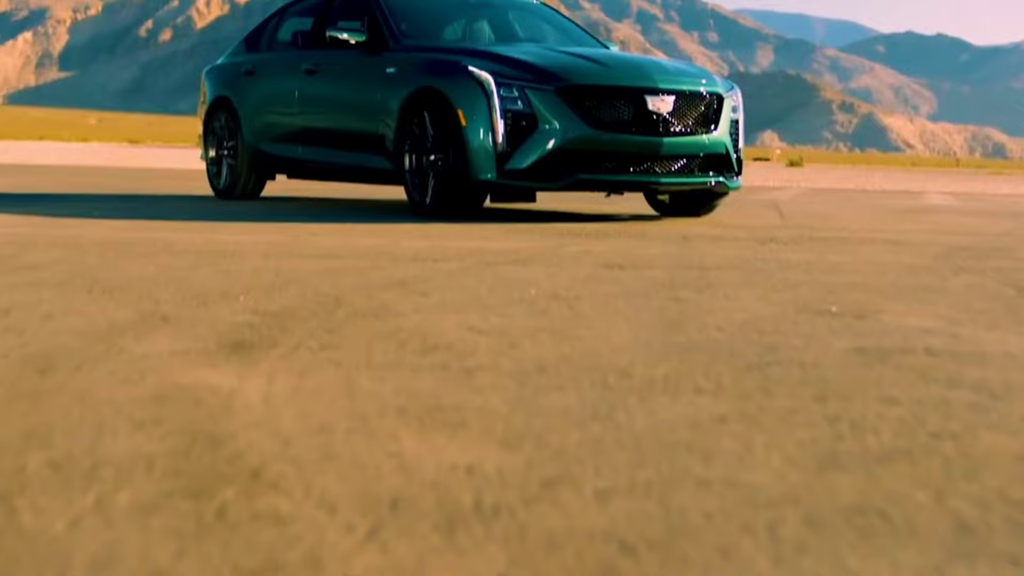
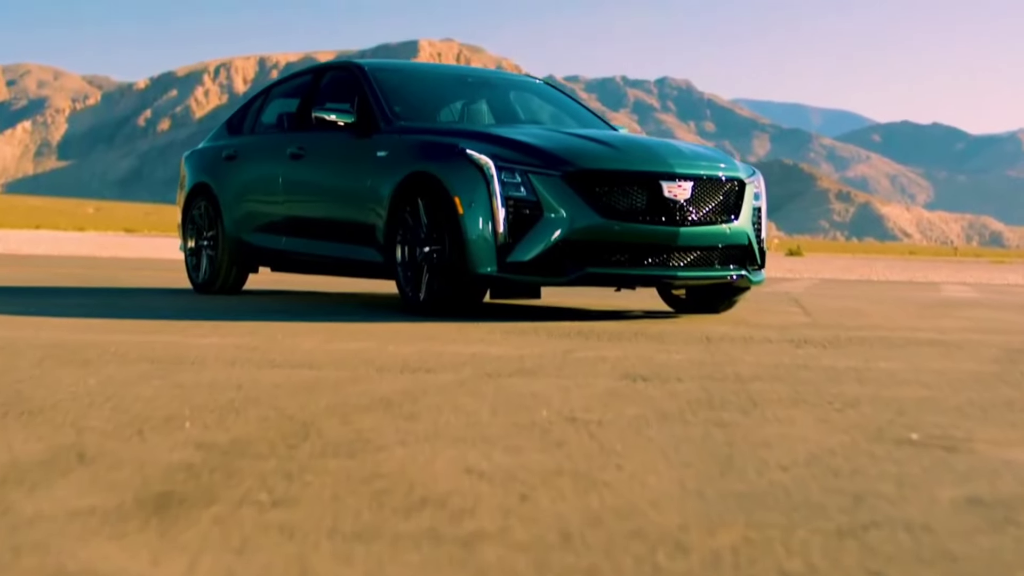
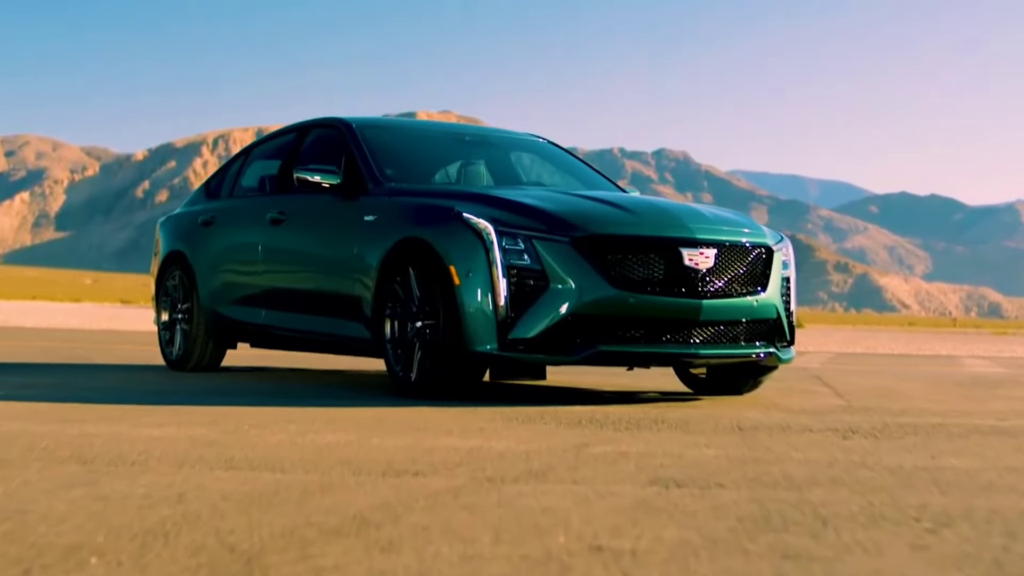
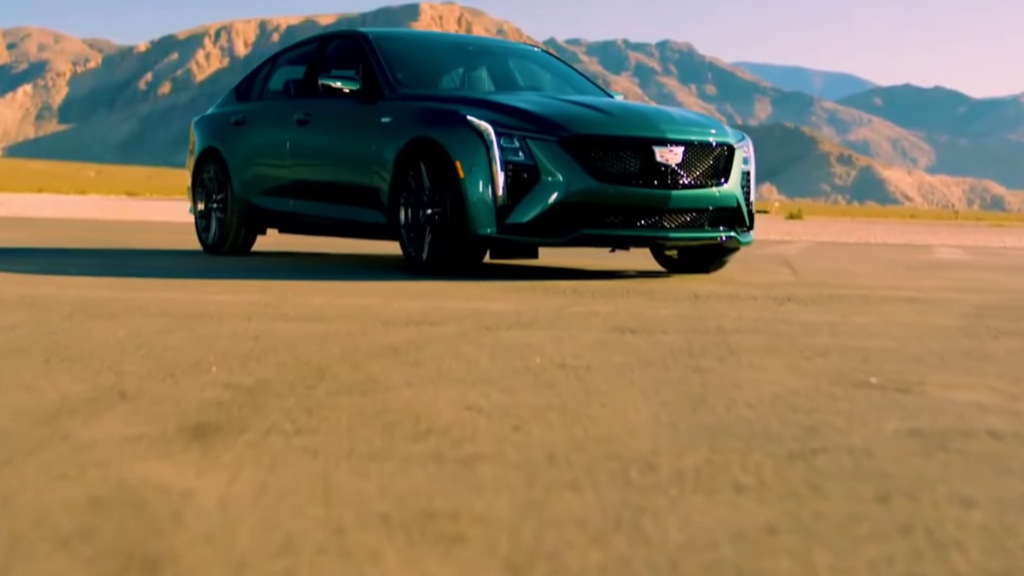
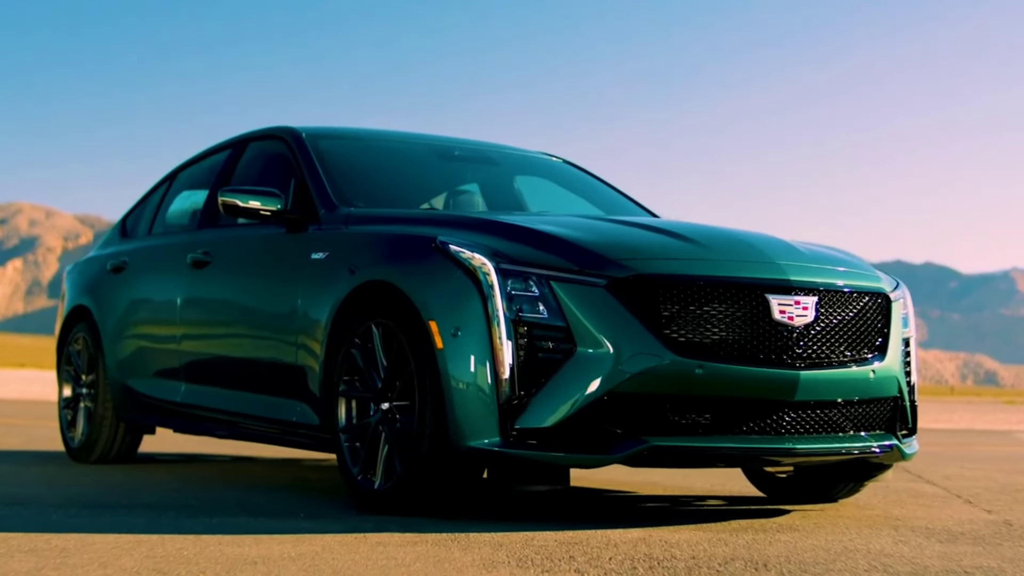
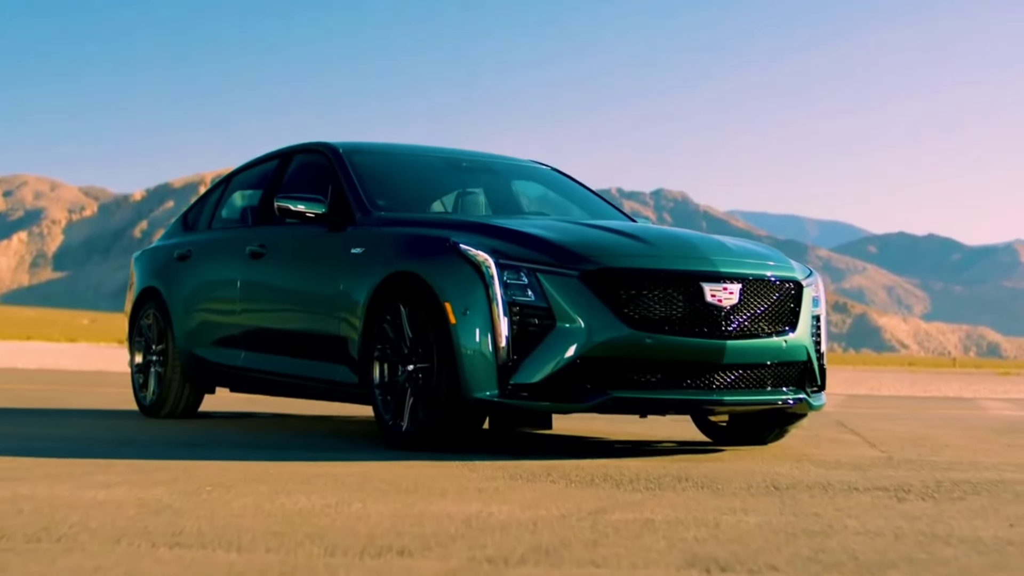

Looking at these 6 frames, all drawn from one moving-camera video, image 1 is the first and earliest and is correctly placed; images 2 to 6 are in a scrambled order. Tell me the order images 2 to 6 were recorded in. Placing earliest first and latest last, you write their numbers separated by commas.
4, 2, 3, 6, 5
